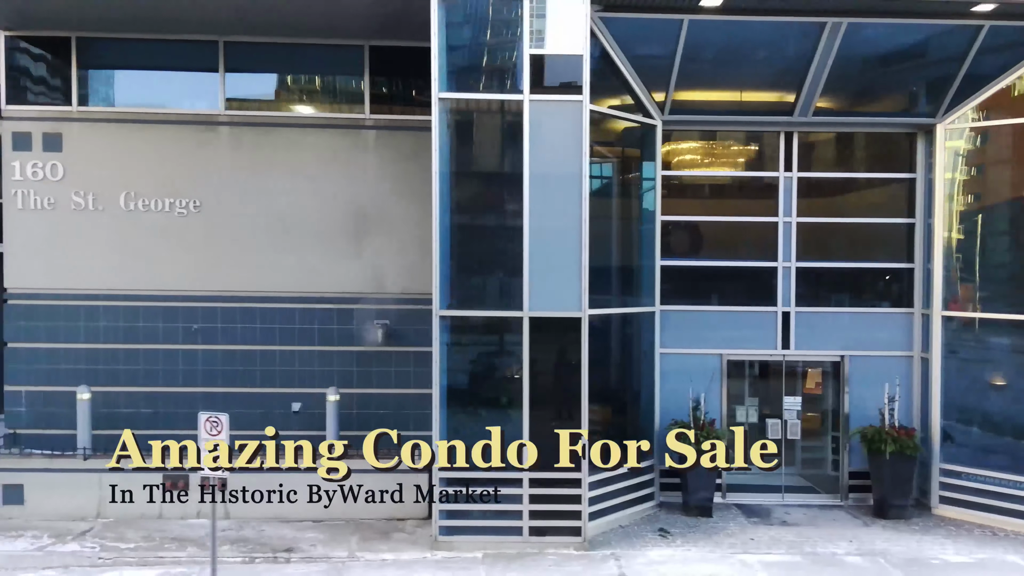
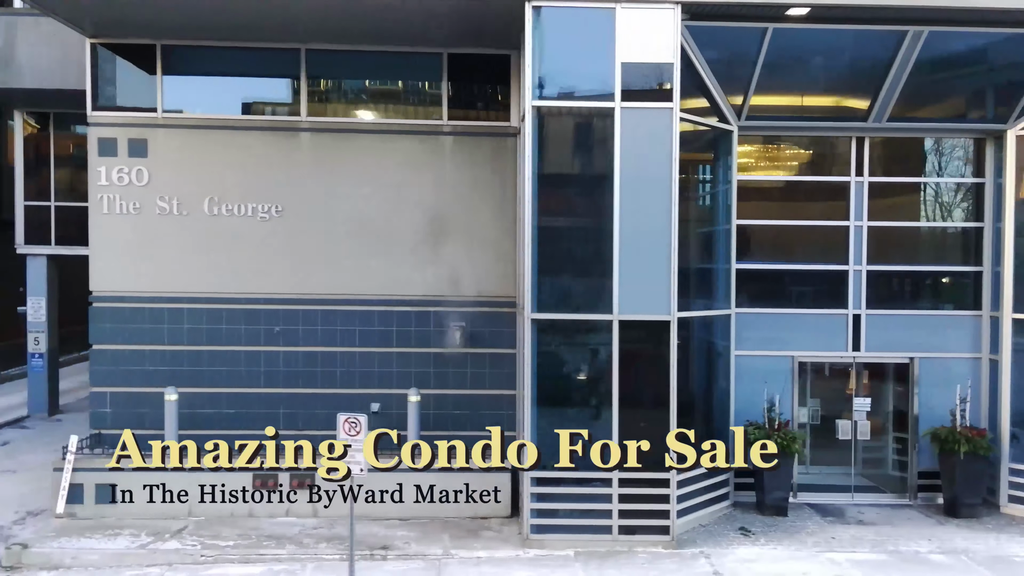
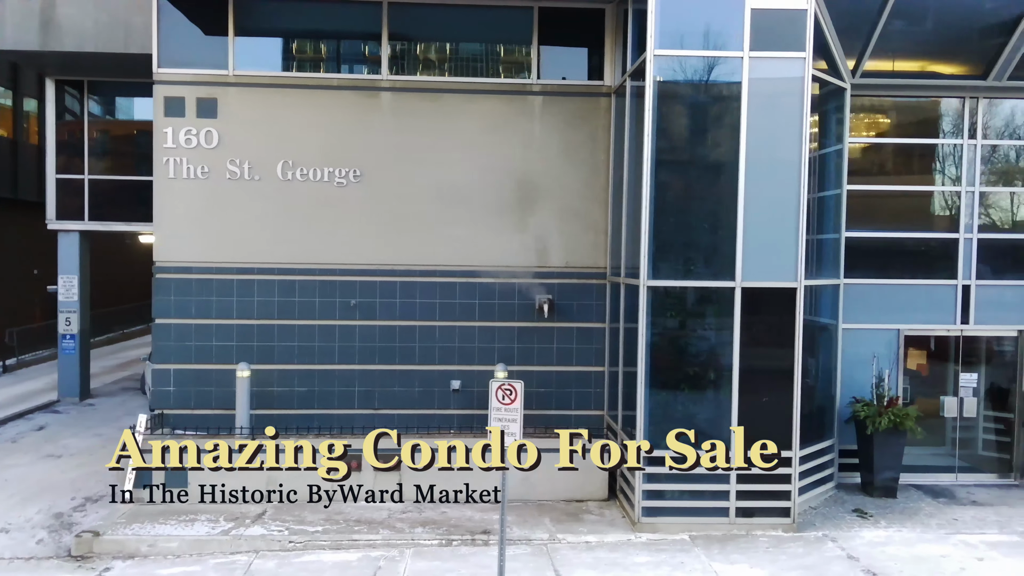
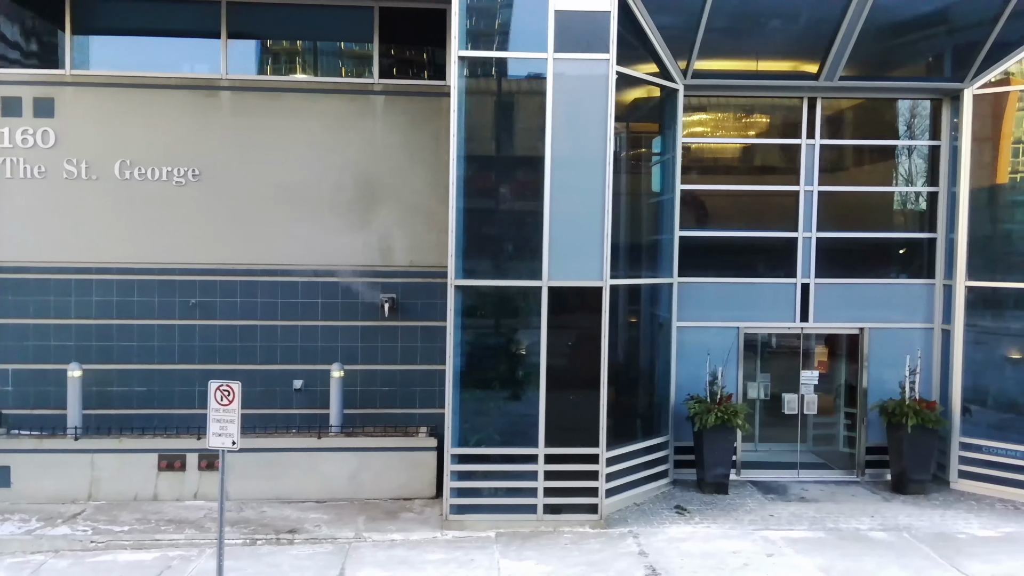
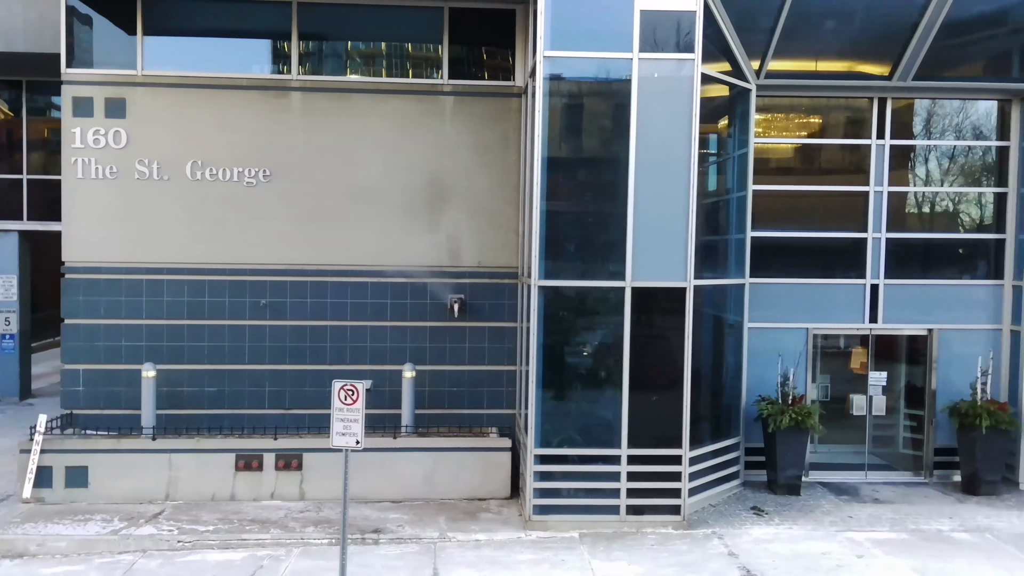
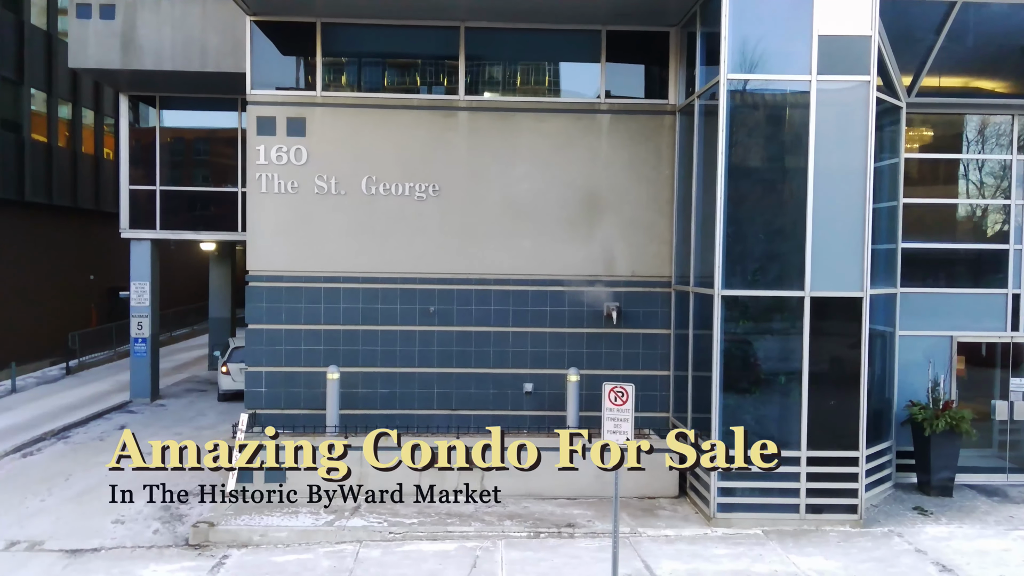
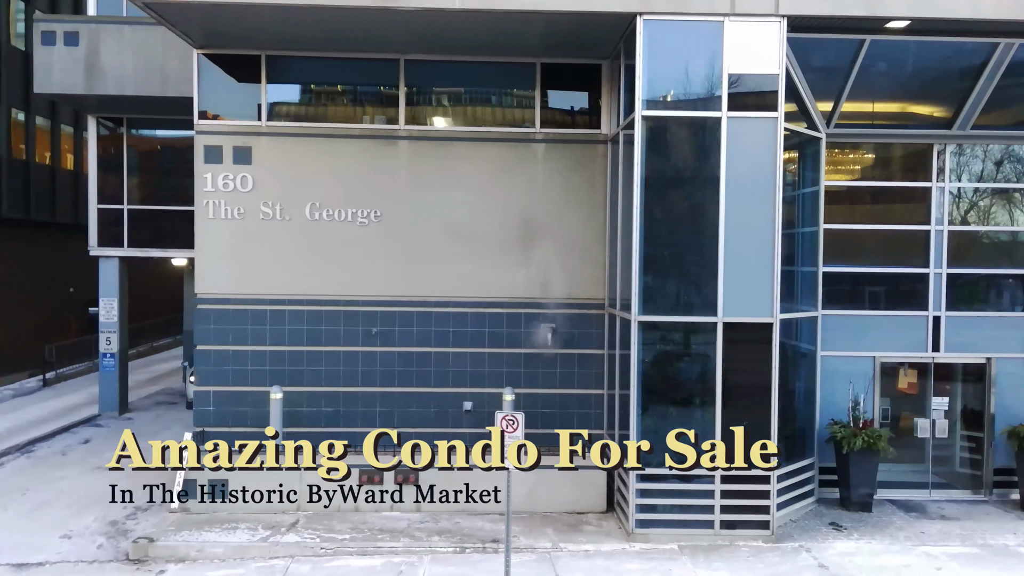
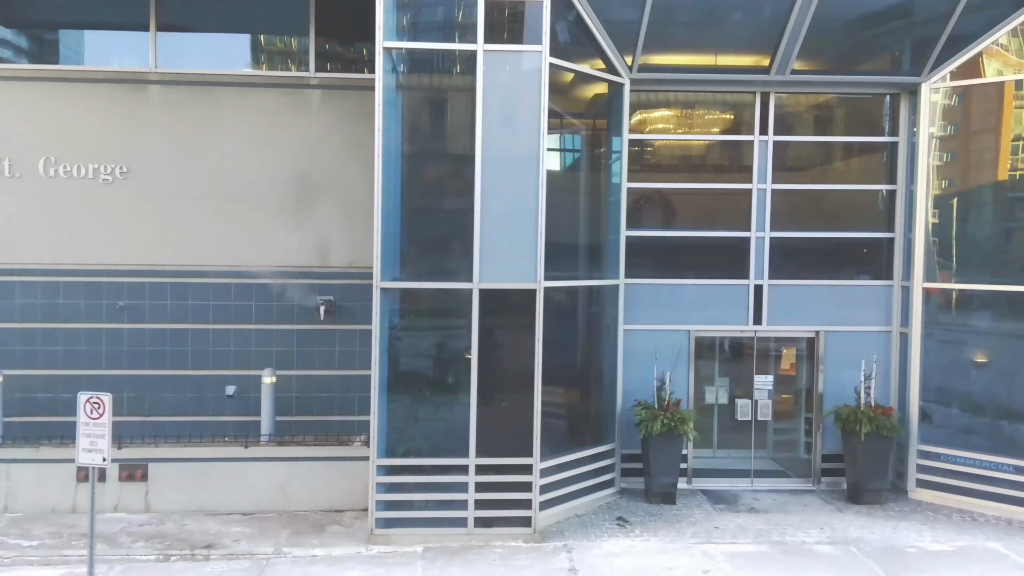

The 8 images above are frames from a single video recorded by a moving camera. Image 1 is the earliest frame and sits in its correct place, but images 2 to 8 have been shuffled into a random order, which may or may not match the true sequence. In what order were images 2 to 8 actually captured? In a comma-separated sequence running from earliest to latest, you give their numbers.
2, 7, 6, 3, 5, 4, 8
